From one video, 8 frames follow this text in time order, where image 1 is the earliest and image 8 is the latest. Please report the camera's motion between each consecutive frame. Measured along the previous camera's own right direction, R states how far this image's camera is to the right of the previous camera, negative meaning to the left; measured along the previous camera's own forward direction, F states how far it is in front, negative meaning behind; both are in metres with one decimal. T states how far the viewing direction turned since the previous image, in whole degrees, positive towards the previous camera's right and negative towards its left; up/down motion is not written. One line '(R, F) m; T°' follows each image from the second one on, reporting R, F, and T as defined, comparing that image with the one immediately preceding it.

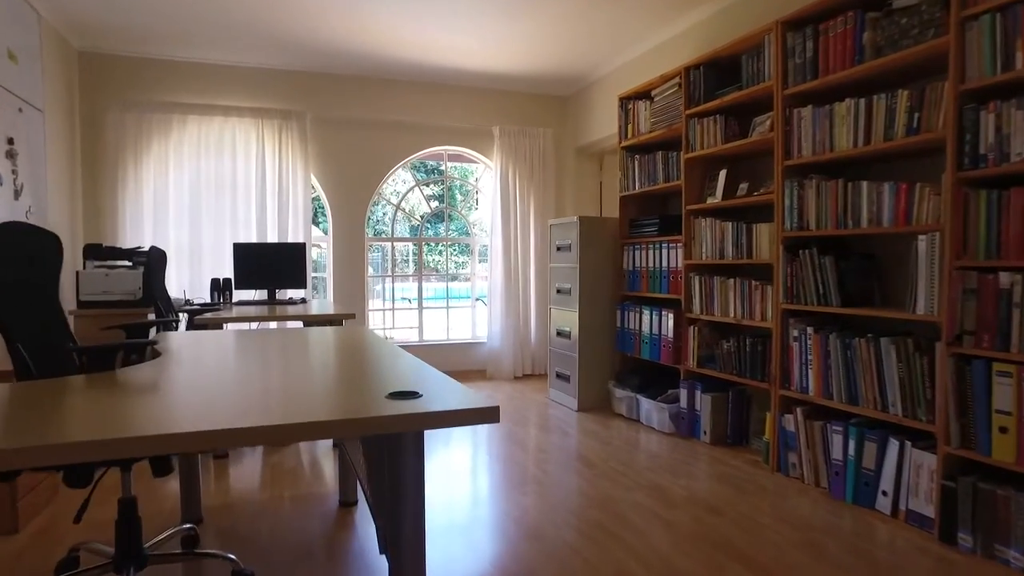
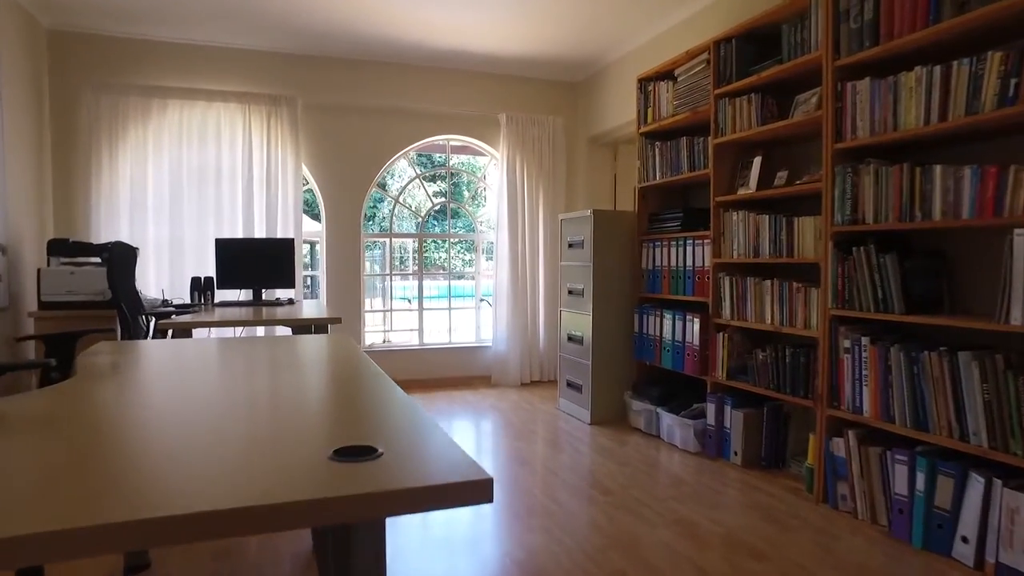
(0.0, +0.4) m; -1°
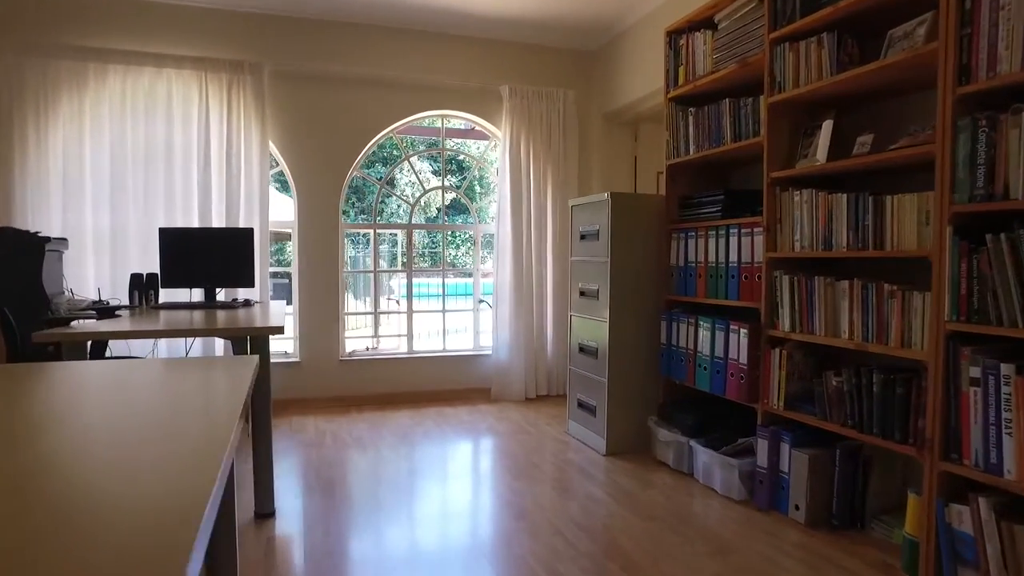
(+0.1, +0.8) m; -1°
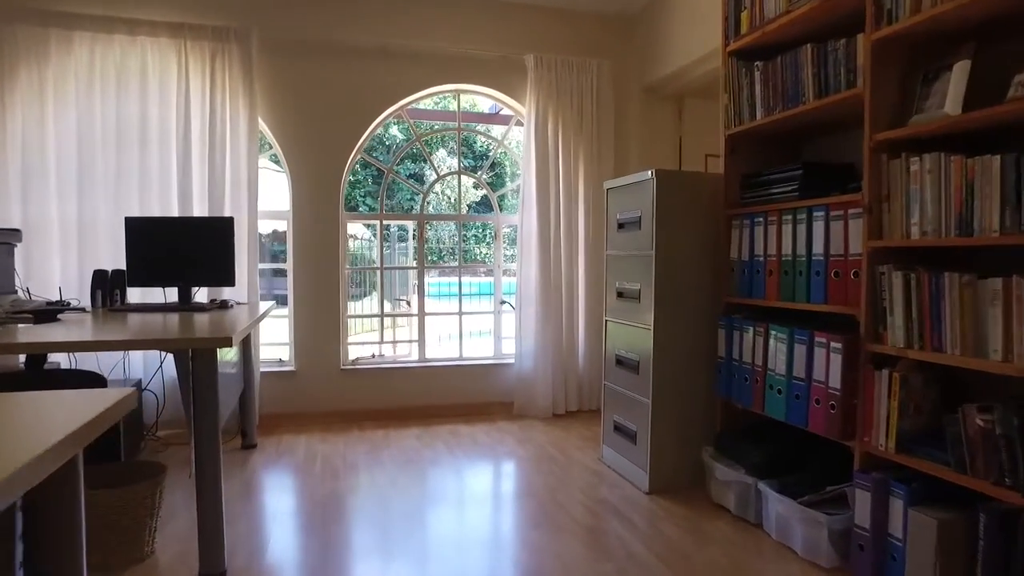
(+0.1, +0.6) m; -3°
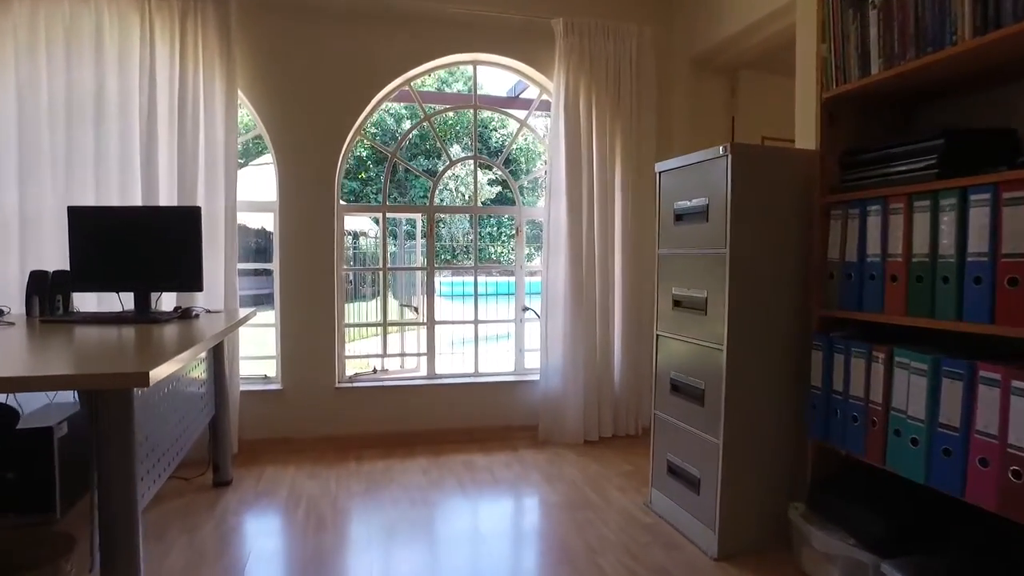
(-0.1, +0.6) m; -1°
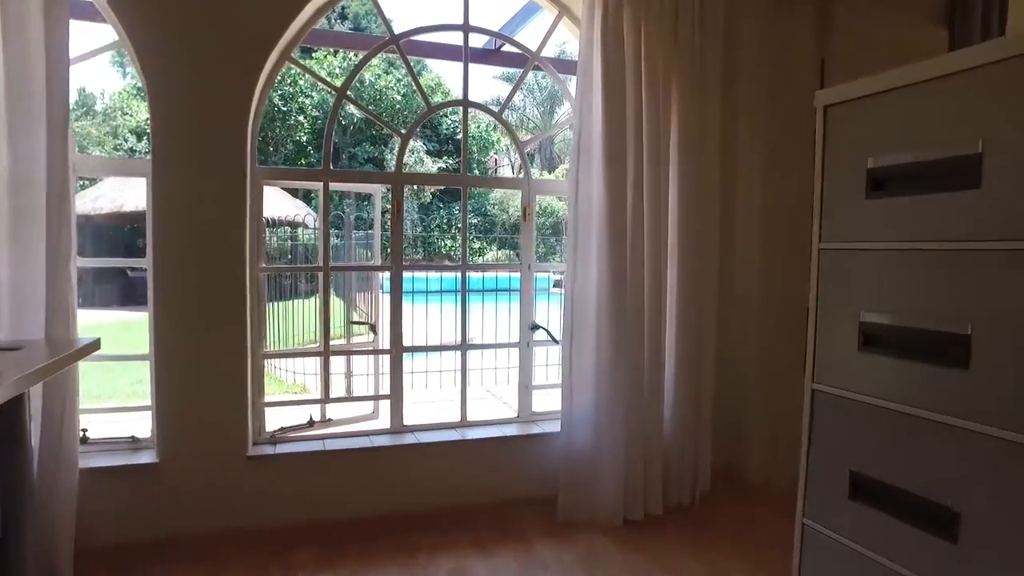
(-0.3, +1.2) m; +5°
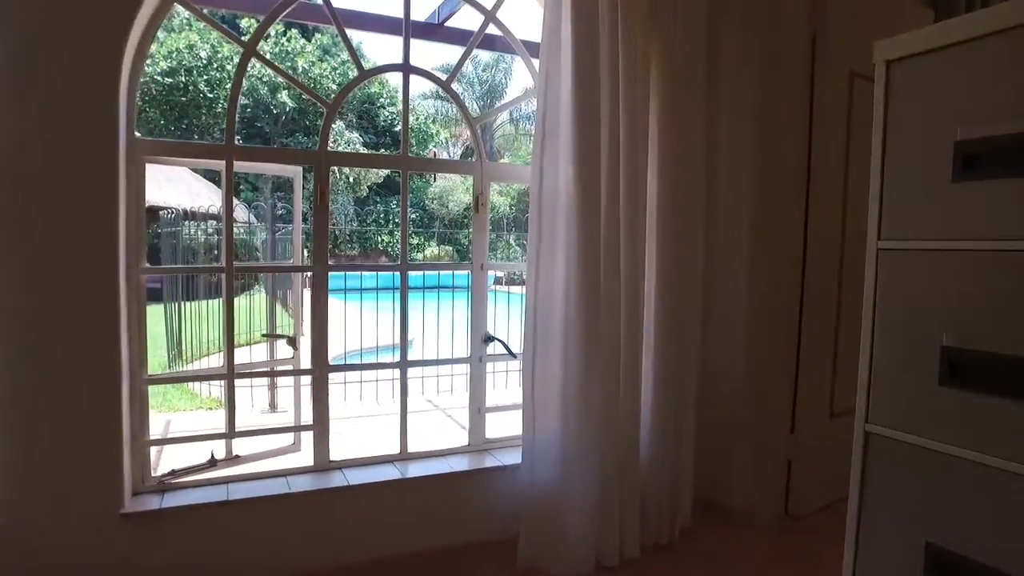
(0.0, +0.4) m; +5°
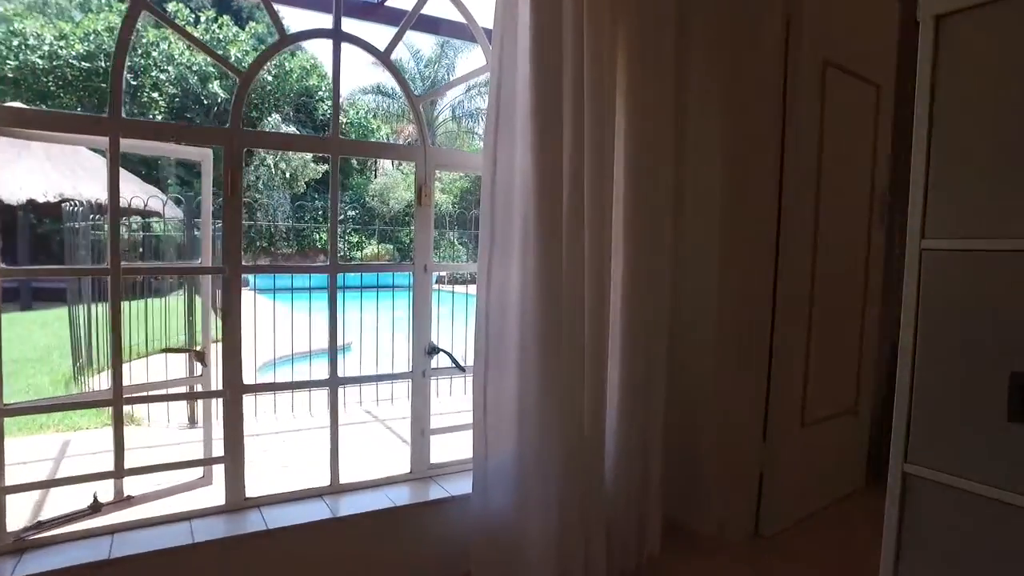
(0.0, +0.3) m; +5°
